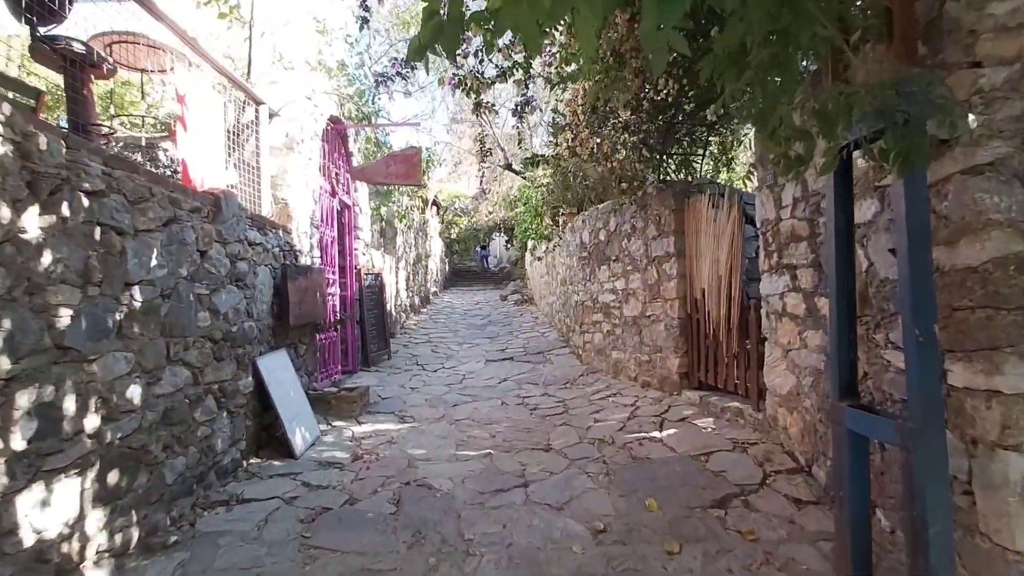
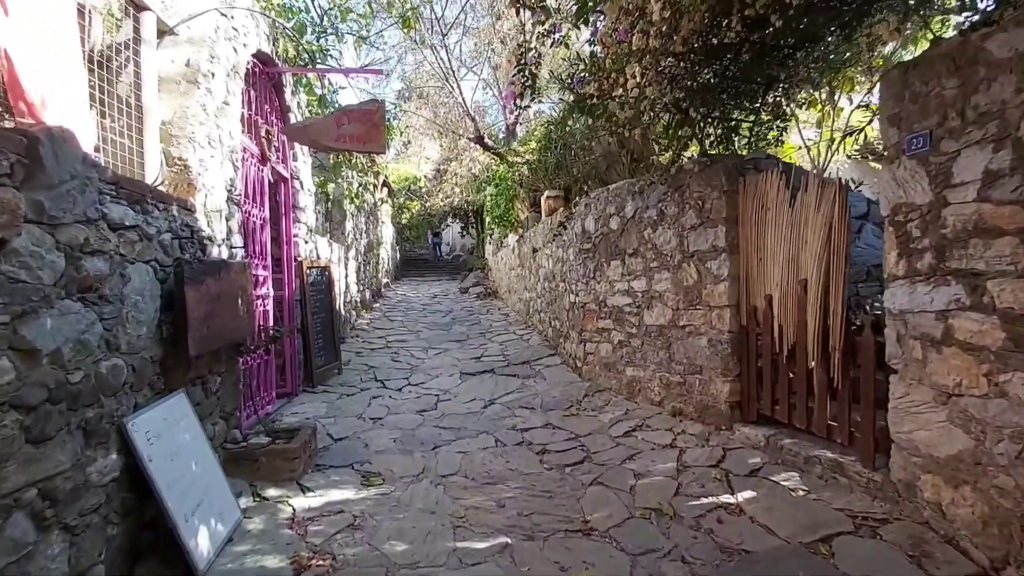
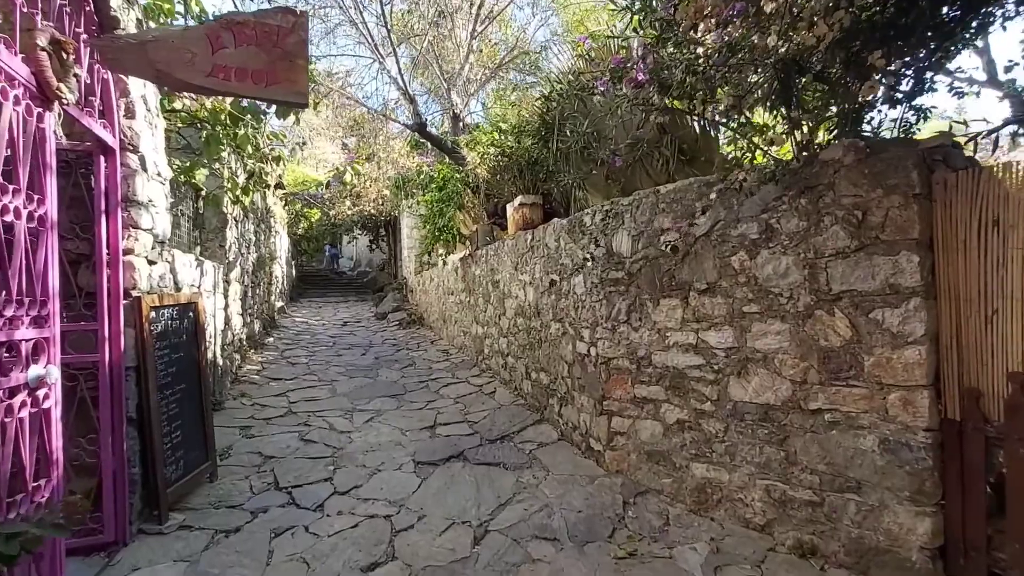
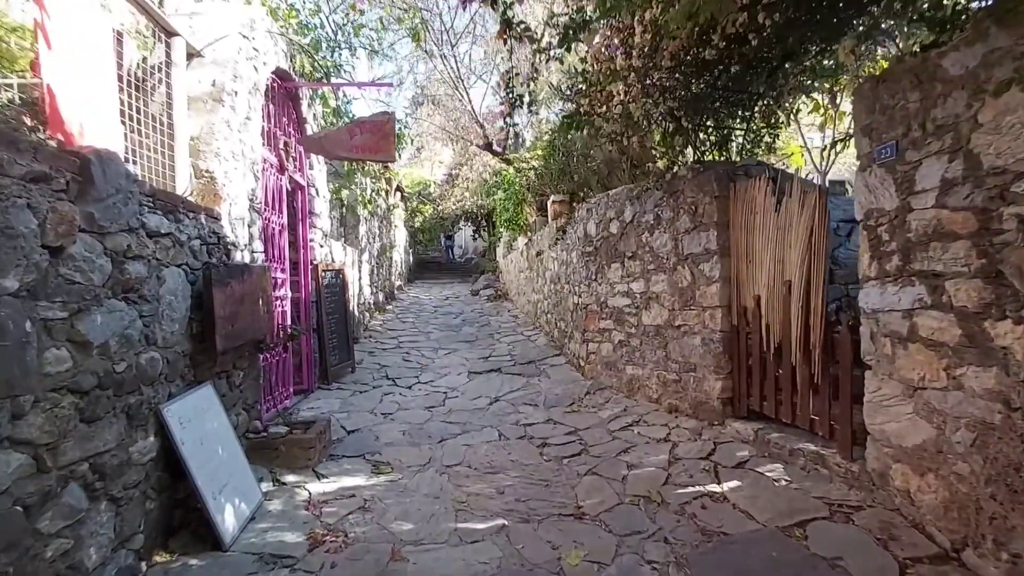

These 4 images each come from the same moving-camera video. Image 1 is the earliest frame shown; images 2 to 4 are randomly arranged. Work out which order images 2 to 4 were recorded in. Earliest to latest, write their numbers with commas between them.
4, 2, 3
